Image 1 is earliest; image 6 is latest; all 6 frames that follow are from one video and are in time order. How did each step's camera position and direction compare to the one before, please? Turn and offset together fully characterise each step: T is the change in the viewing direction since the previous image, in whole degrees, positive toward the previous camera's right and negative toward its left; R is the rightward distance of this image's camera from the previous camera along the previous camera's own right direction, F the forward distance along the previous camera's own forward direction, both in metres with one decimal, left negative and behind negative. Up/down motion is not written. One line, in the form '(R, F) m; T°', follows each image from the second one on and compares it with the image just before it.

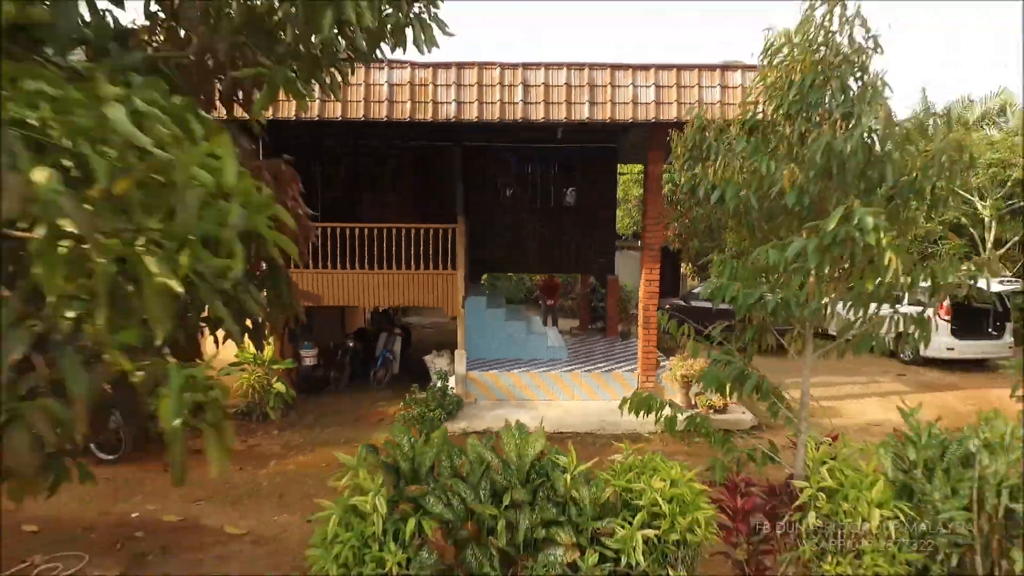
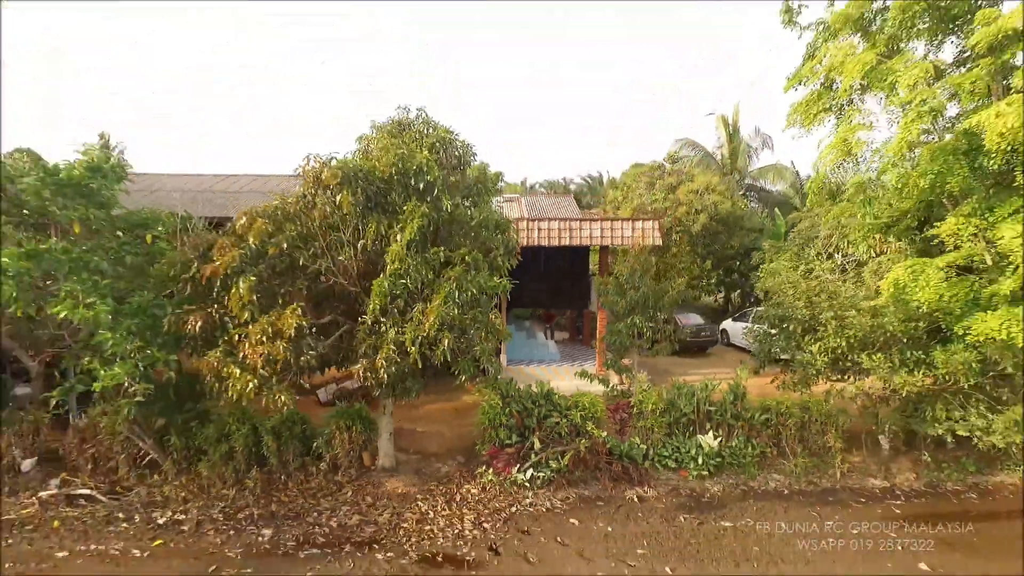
(-0.1, -2.4) m; 0°
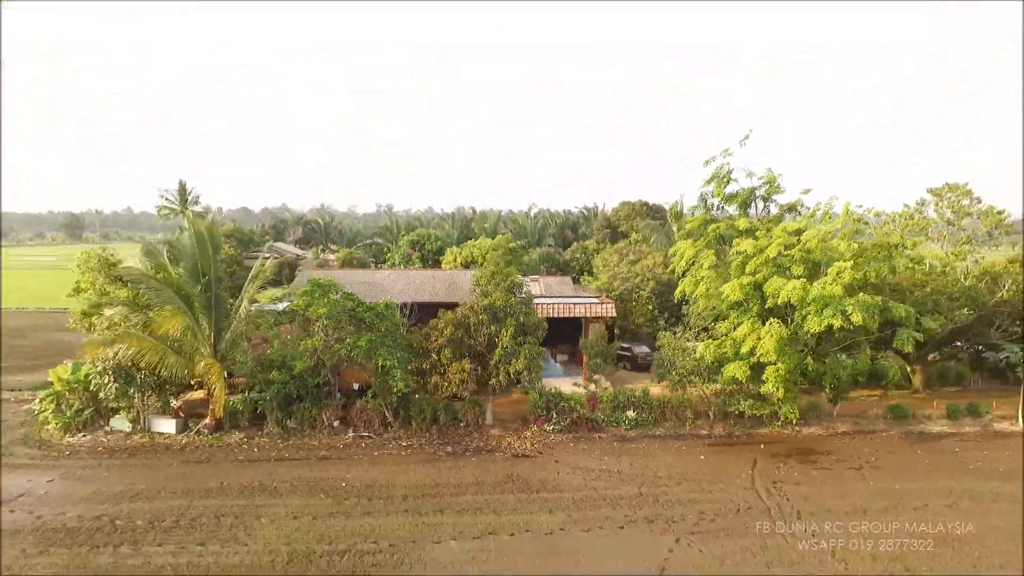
(-0.3, -4.2) m; 0°
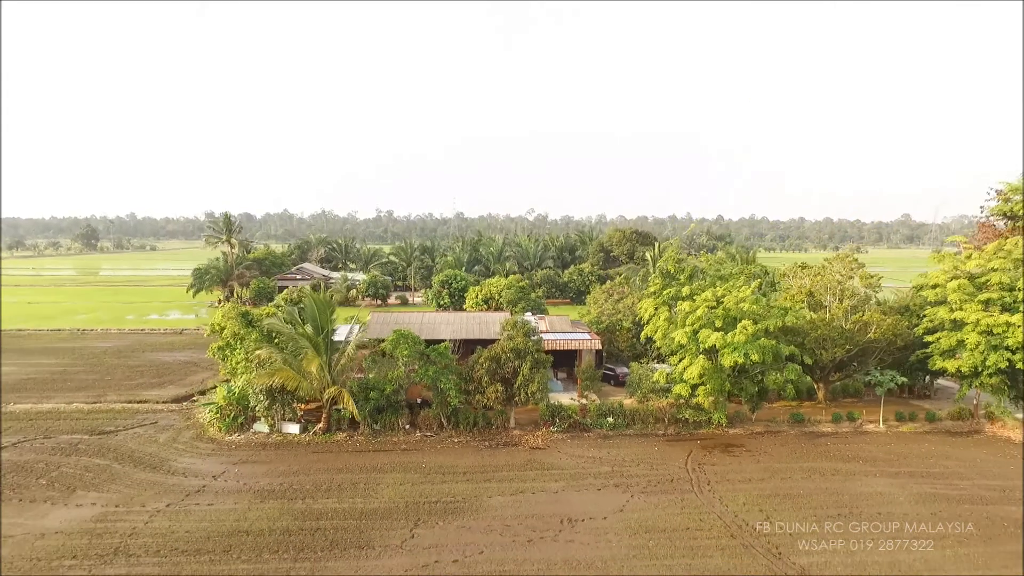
(-0.3, -3.3) m; 0°
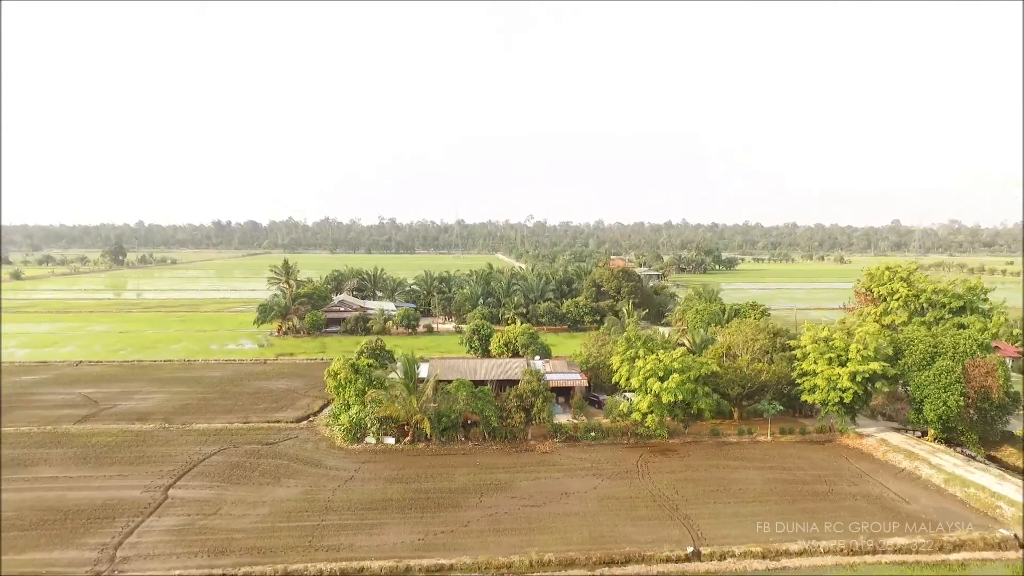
(-0.4, -5.9) m; 0°
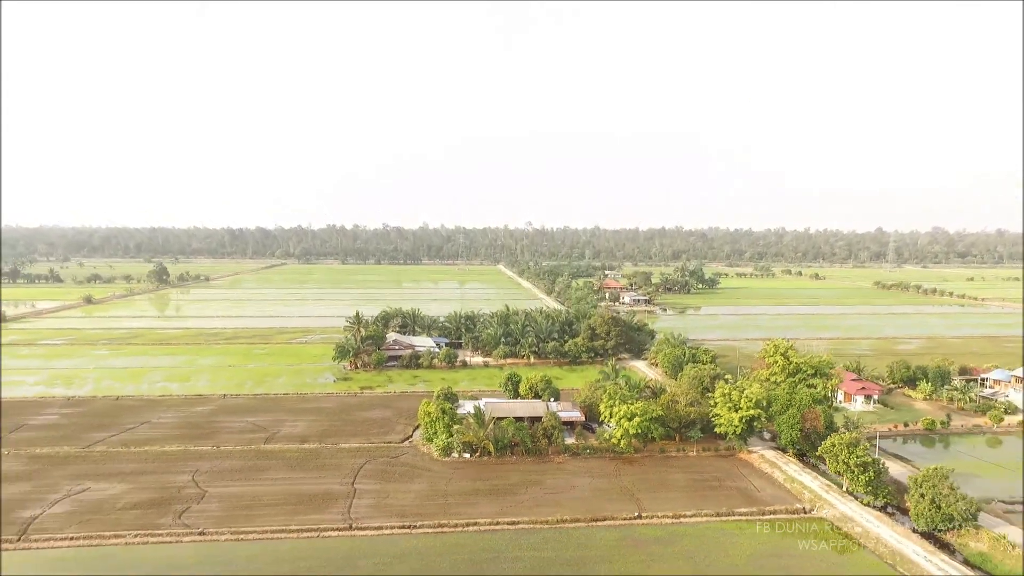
(-1.1, -10.7) m; 0°
